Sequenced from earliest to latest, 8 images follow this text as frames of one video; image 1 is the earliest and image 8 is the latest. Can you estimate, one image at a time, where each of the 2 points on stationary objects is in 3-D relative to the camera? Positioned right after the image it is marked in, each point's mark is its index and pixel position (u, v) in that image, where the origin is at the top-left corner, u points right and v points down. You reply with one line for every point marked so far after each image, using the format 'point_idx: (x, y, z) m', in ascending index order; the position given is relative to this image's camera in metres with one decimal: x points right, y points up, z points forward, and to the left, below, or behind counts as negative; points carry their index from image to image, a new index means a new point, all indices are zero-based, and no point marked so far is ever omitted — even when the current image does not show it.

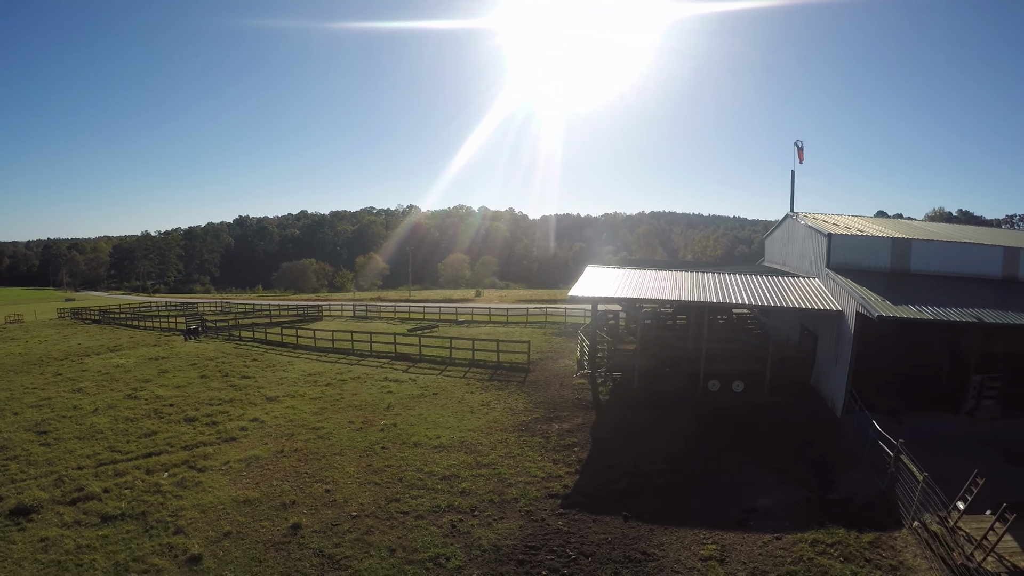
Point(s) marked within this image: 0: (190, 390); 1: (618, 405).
0: (-7.5, -2.3, +11.7) m
1: (+2.0, -2.4, +9.7) m
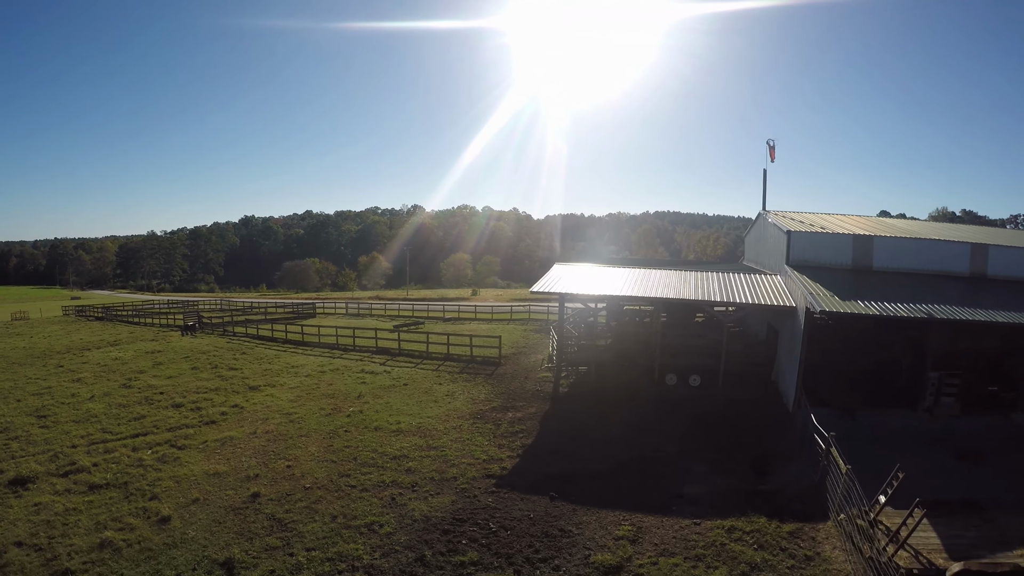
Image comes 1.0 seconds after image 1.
0: (-8.3, -2.3, +12.6) m
1: (+1.2, -2.3, +10.5) m
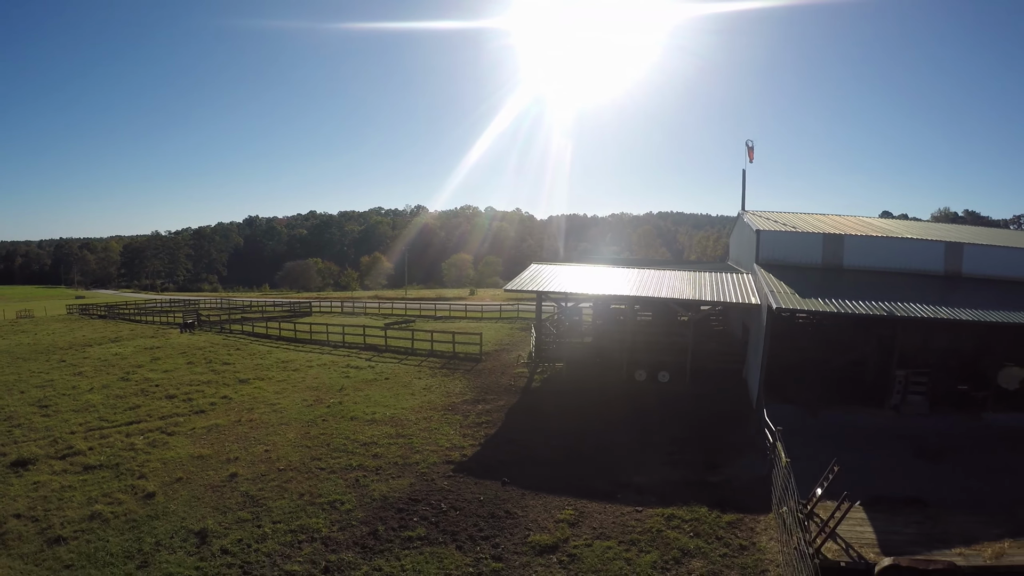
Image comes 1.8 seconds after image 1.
0: (-8.9, -2.2, +13.3) m
1: (+0.6, -2.3, +11.1) m
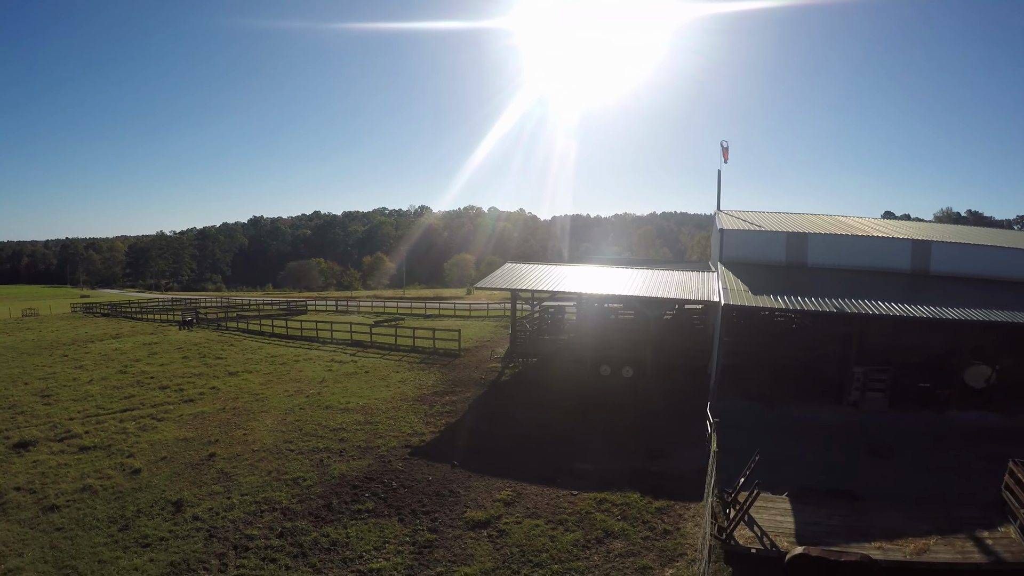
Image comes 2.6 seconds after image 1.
0: (-9.6, -2.2, +14.1) m
1: (-0.1, -2.3, +11.8) m
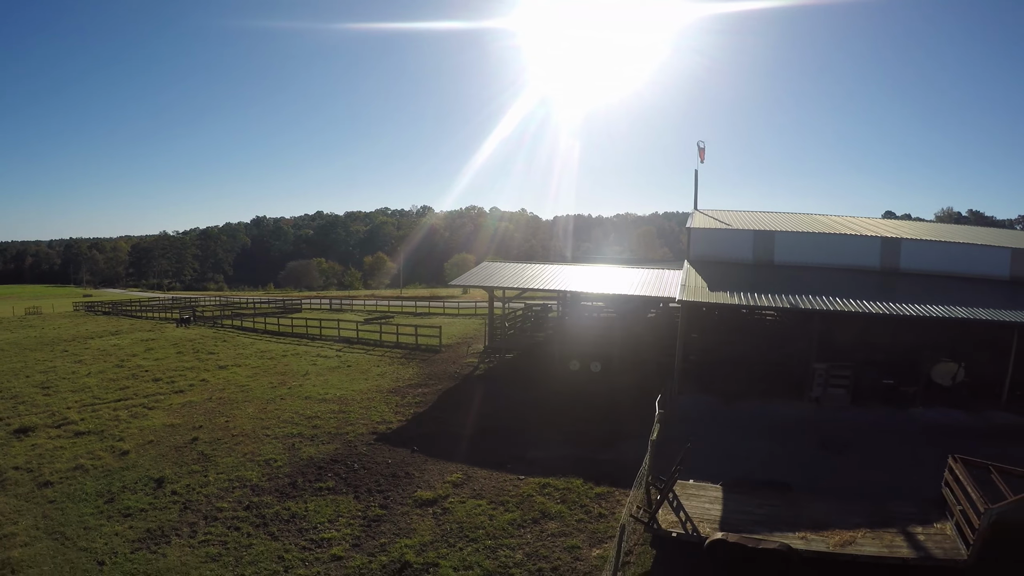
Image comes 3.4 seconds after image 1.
0: (-10.2, -2.1, +14.9) m
1: (-0.8, -2.2, +12.4) m
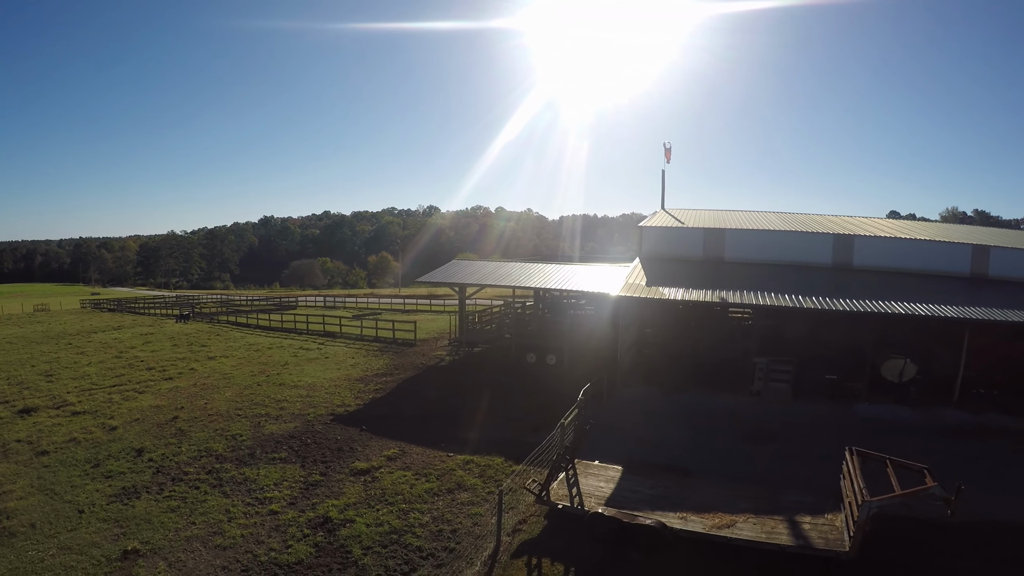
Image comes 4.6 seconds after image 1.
0: (-11.2, -2.0, +16.1) m
1: (-1.8, -2.2, +13.5) m
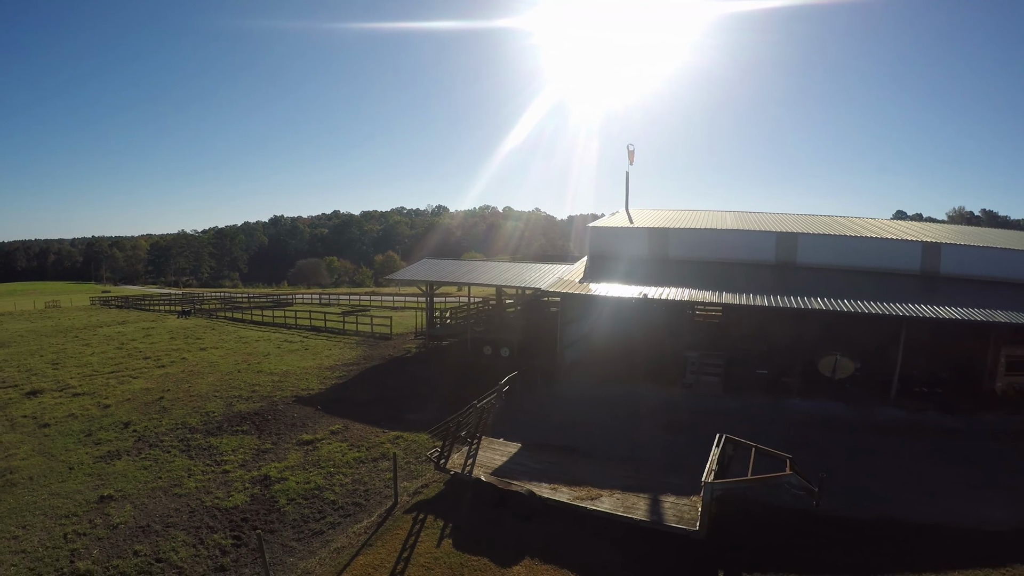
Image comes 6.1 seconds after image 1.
0: (-12.4, -1.9, +17.7) m
1: (-3.0, -2.1, +14.8) m
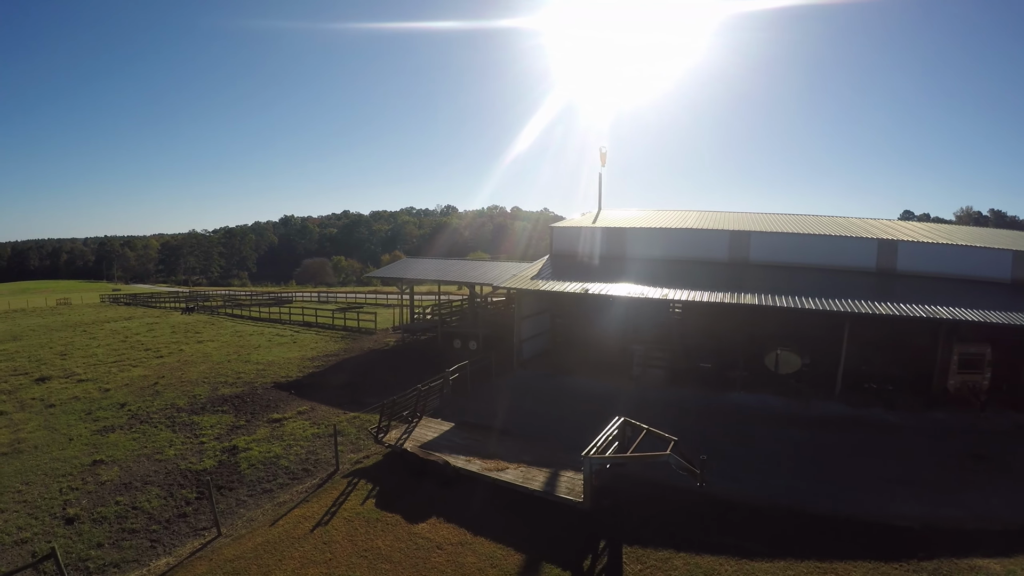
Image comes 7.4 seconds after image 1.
0: (-13.3, -1.9, +19.1) m
1: (-4.0, -2.1, +16.0) m
